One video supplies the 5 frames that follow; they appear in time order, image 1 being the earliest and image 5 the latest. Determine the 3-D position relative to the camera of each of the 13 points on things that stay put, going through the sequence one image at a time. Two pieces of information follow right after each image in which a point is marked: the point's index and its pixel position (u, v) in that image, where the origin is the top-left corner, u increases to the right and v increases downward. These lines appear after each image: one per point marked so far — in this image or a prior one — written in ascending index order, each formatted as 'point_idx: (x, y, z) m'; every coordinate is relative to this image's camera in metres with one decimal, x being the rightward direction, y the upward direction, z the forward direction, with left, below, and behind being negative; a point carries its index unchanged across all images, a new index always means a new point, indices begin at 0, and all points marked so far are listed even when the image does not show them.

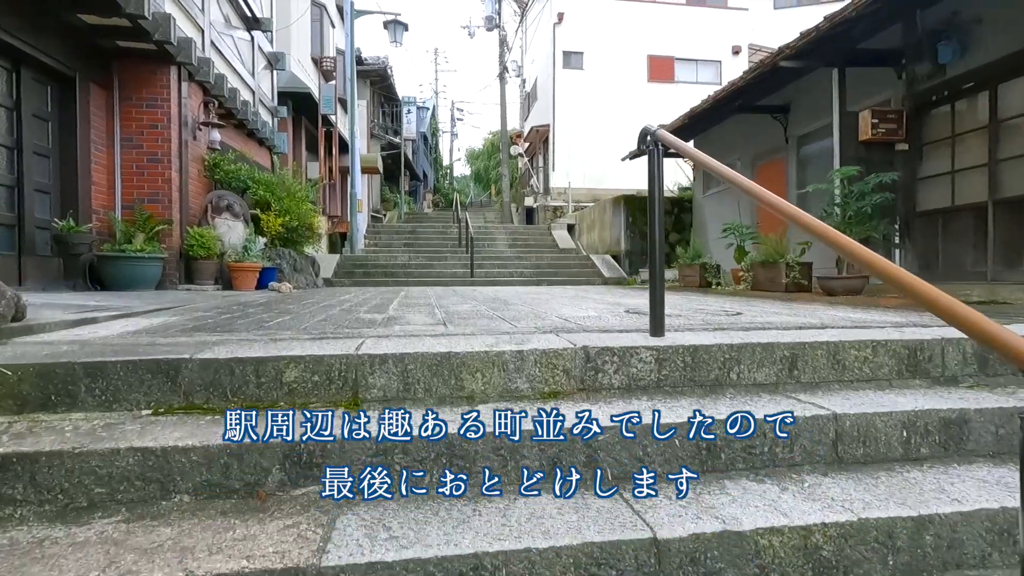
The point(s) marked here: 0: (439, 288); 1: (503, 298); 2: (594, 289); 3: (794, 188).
0: (-1.0, 0.0, +7.1) m
1: (-0.1, -0.1, +4.9) m
2: (+1.0, 0.0, +6.7) m
3: (+3.9, +1.4, +7.5) m
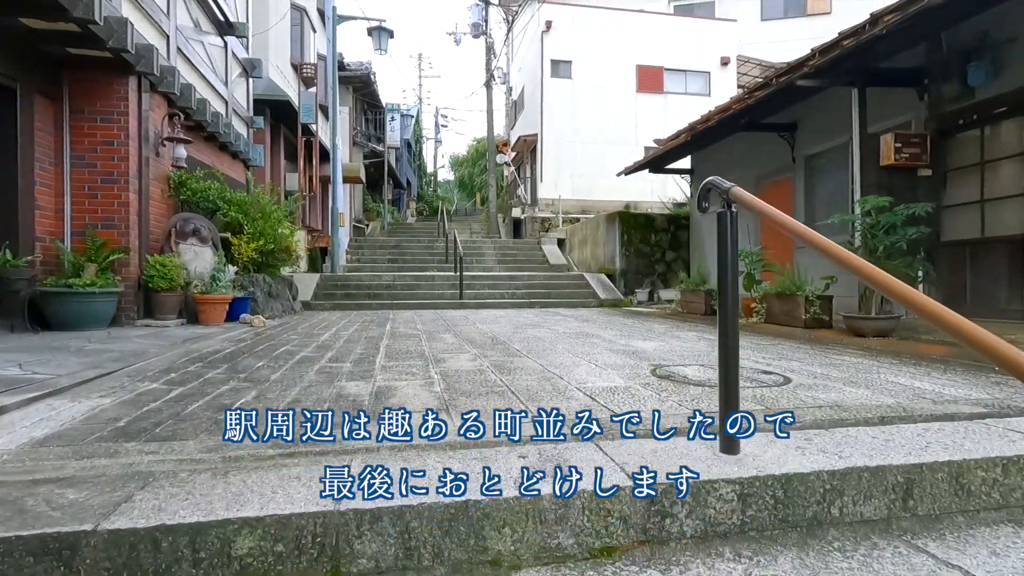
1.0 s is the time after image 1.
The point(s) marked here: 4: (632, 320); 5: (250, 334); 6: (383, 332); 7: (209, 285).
0: (-1.0, -0.4, +6.5) m
1: (-0.1, -0.4, +4.4) m
2: (+1.0, -0.4, +6.3) m
3: (+3.9, +1.0, +7.1) m
4: (+1.4, -0.4, +6.4) m
5: (-2.3, -0.4, +4.8) m
6: (-1.2, -0.4, +5.1) m
7: (-3.0, 0.0, +5.3) m
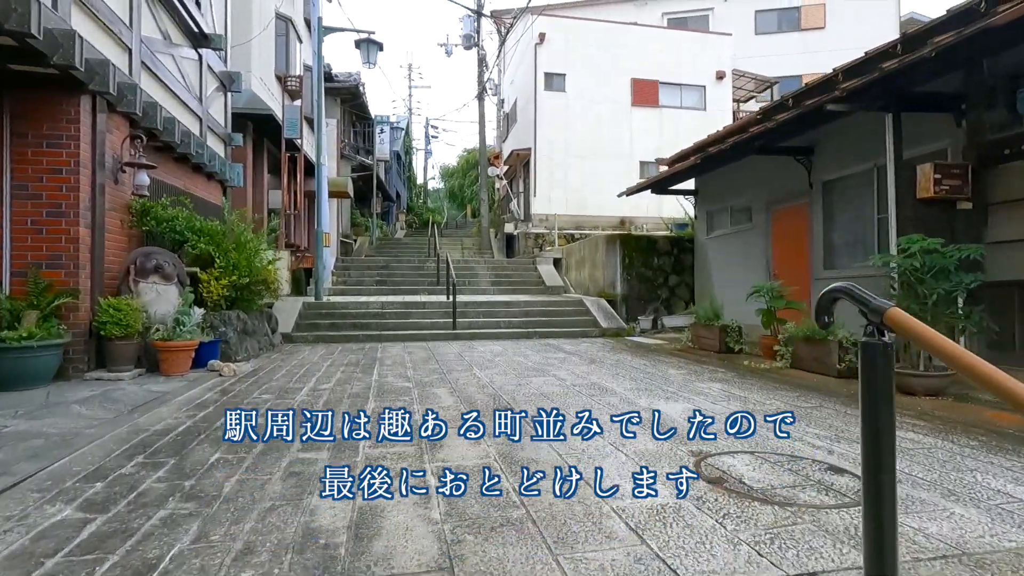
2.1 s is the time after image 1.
0: (-1.0, -0.8, +6.0) m
1: (-0.1, -0.8, +3.8) m
2: (+1.0, -0.8, +5.7) m
3: (+3.8, +0.6, +6.7) m
4: (+1.4, -0.8, +5.8) m
5: (-2.3, -0.8, +4.2) m
6: (-1.2, -0.8, +4.6) m
7: (-3.0, -0.4, +4.7) m
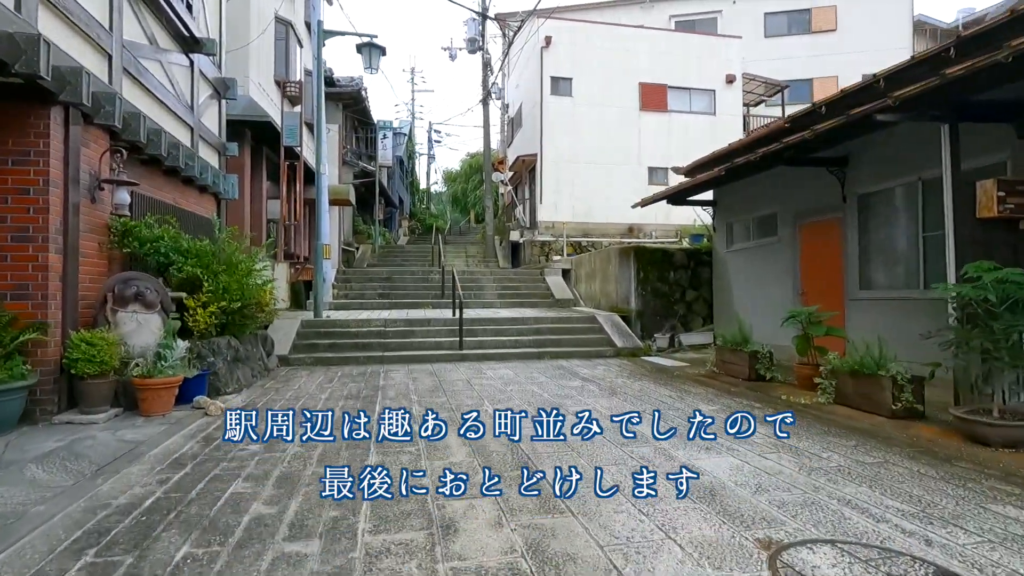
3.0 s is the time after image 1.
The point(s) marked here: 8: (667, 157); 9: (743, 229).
0: (-0.9, -1.0, +5.5) m
1: (+0.1, -1.0, +3.3) m
2: (+1.1, -1.0, +5.3) m
3: (+4.0, +0.3, +6.2) m
4: (+1.5, -1.0, +5.4) m
5: (-2.2, -1.0, +3.7) m
6: (-1.1, -1.1, +4.1) m
7: (-2.9, -0.6, +4.3) m
8: (+5.4, +4.6, +18.8) m
9: (+3.6, +0.9, +8.4) m
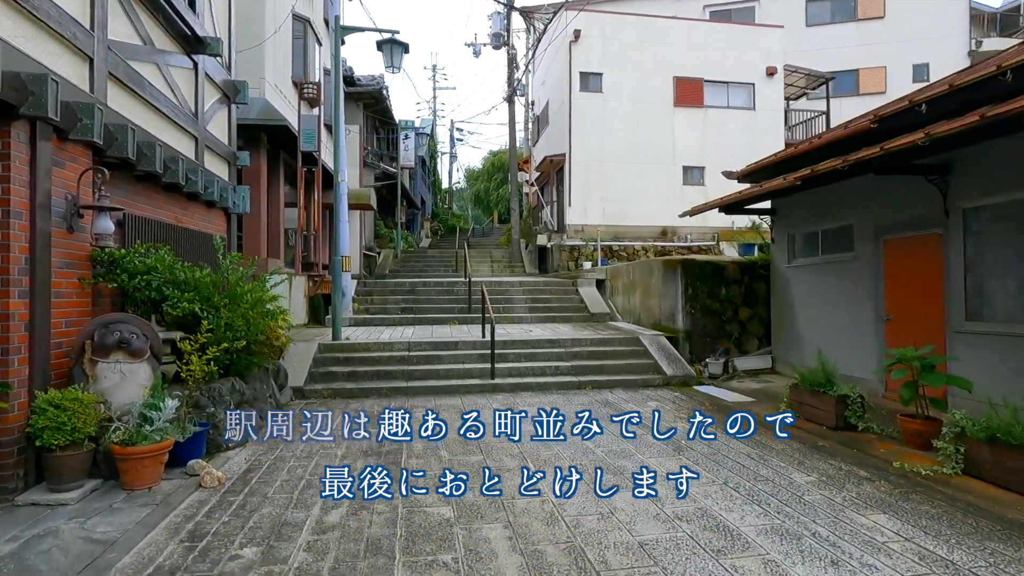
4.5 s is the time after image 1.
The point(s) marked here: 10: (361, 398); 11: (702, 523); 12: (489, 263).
0: (-0.5, -1.4, +4.7) m
1: (+0.4, -1.4, +2.5) m
2: (+1.5, -1.4, +4.4) m
3: (+4.4, 0.0, +5.2) m
4: (+1.9, -1.4, +4.5) m
5: (-1.8, -1.4, +3.0) m
6: (-0.7, -1.4, +3.3) m
7: (-2.5, -0.9, +3.6) m
8: (+6.3, +4.4, +17.7) m
9: (+4.1, +0.6, +7.4) m
10: (-1.8, -1.3, +6.6) m
11: (+1.1, -1.4, +3.0) m
12: (-0.8, +0.9, +18.4) m
